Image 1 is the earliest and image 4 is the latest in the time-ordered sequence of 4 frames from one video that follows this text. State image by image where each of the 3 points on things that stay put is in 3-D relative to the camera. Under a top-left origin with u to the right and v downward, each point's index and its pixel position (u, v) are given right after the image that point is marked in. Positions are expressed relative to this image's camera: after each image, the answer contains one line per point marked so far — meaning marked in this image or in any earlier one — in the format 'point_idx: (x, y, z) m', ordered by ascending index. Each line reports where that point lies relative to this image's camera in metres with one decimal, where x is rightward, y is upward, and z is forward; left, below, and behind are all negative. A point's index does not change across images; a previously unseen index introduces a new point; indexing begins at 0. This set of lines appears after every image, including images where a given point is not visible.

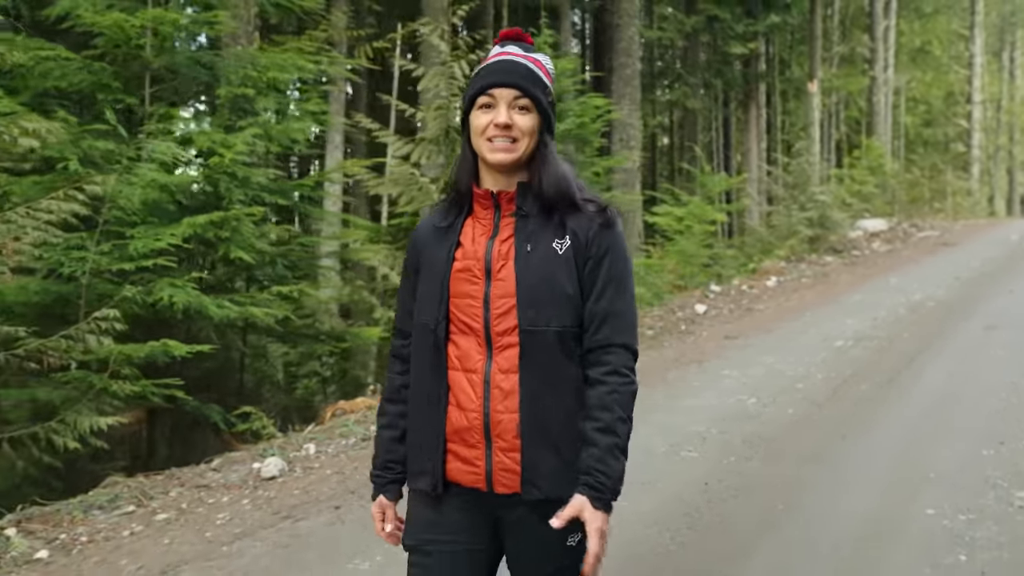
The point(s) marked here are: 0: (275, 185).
0: (-2.1, +0.9, +6.8) m
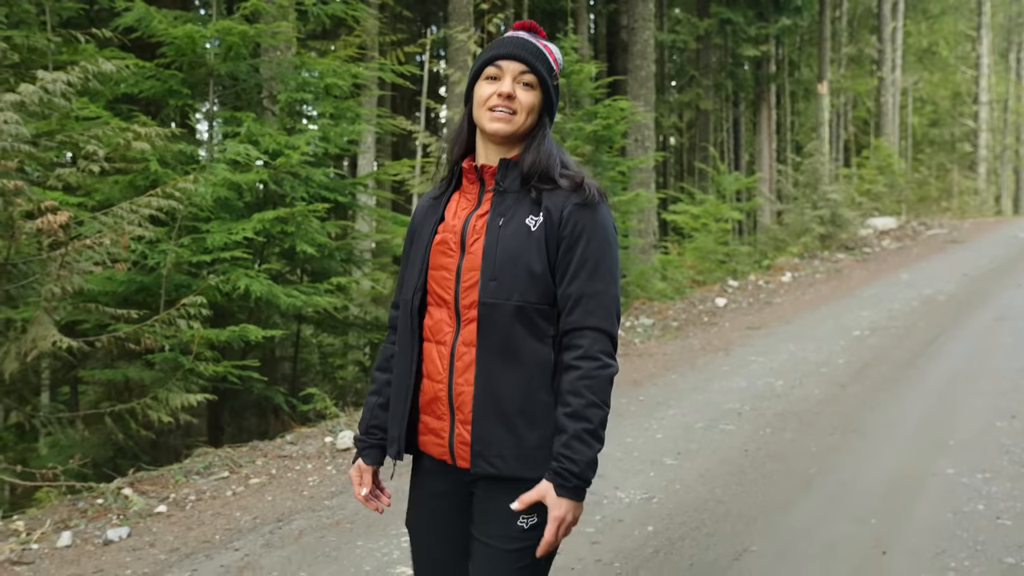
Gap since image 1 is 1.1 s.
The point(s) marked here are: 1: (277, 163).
0: (-1.7, +1.0, +7.3) m
1: (-2.1, +1.1, +6.6) m
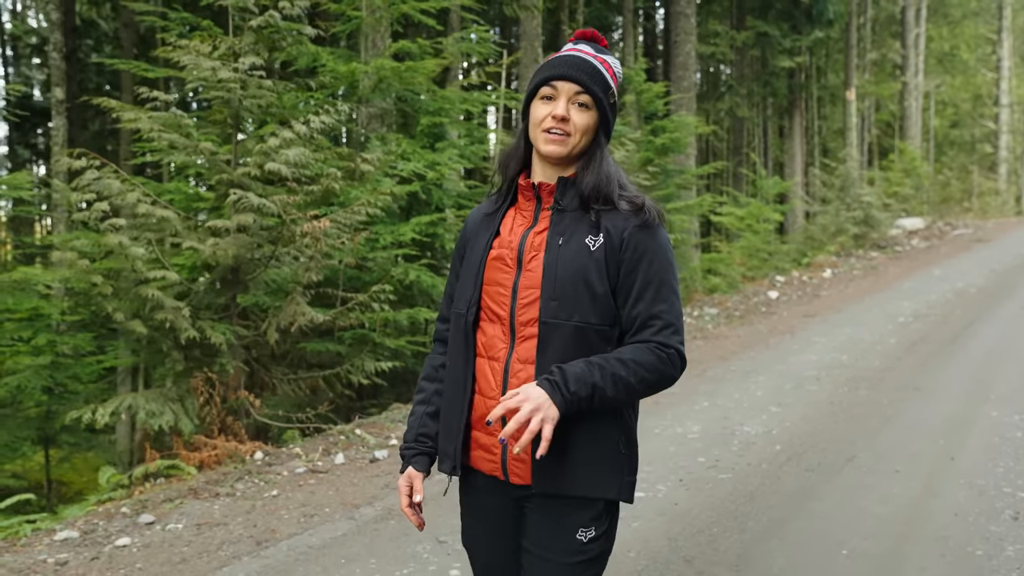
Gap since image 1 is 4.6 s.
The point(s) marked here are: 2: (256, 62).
0: (-0.5, +1.1, +8.8) m
1: (-0.9, +1.2, +8.0) m
2: (-2.2, +1.9, +6.1) m
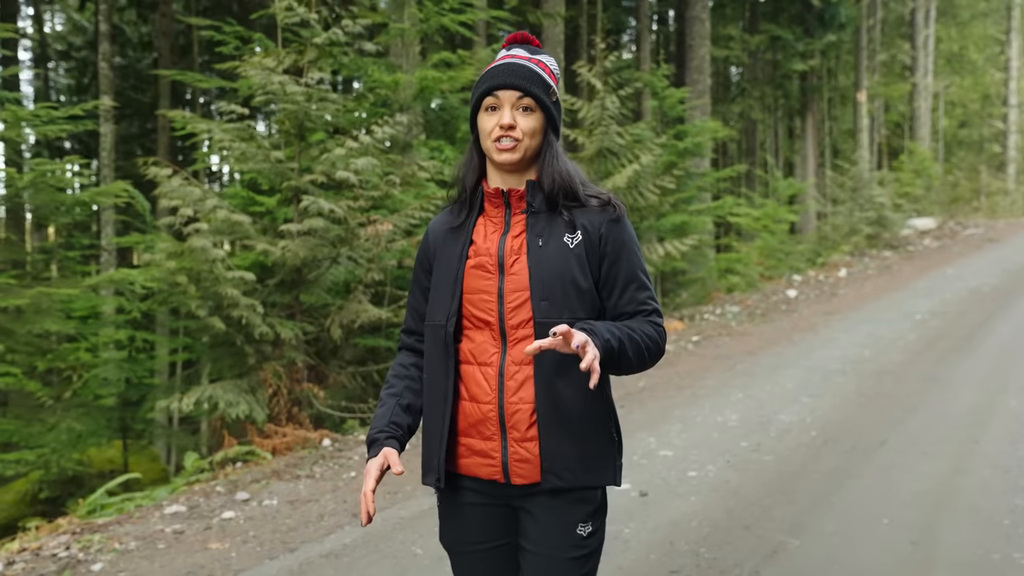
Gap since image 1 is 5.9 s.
0: (-0.1, +1.1, +9.2) m
1: (-0.5, +1.2, +8.4) m
2: (-1.7, +1.9, +6.5) m
